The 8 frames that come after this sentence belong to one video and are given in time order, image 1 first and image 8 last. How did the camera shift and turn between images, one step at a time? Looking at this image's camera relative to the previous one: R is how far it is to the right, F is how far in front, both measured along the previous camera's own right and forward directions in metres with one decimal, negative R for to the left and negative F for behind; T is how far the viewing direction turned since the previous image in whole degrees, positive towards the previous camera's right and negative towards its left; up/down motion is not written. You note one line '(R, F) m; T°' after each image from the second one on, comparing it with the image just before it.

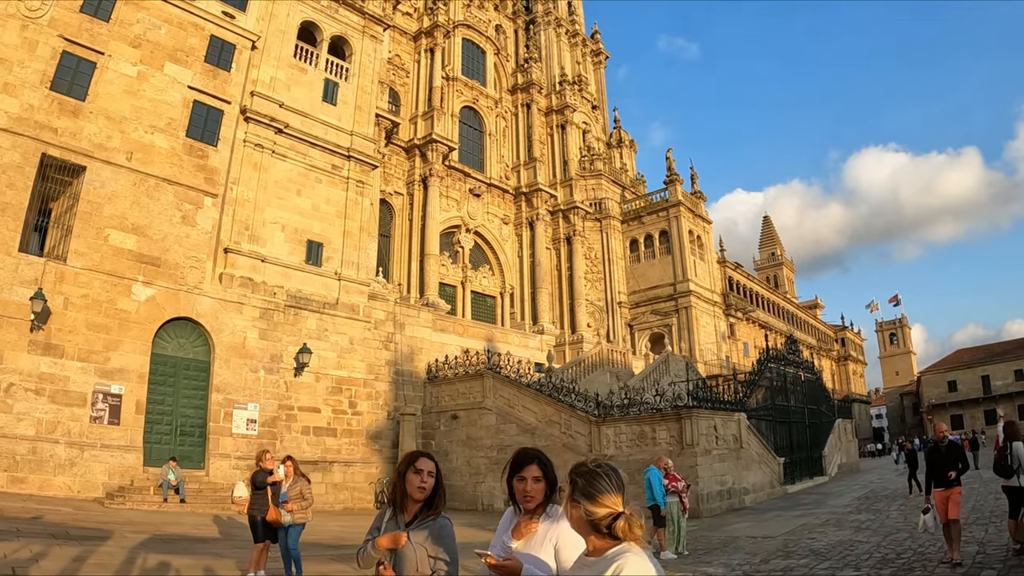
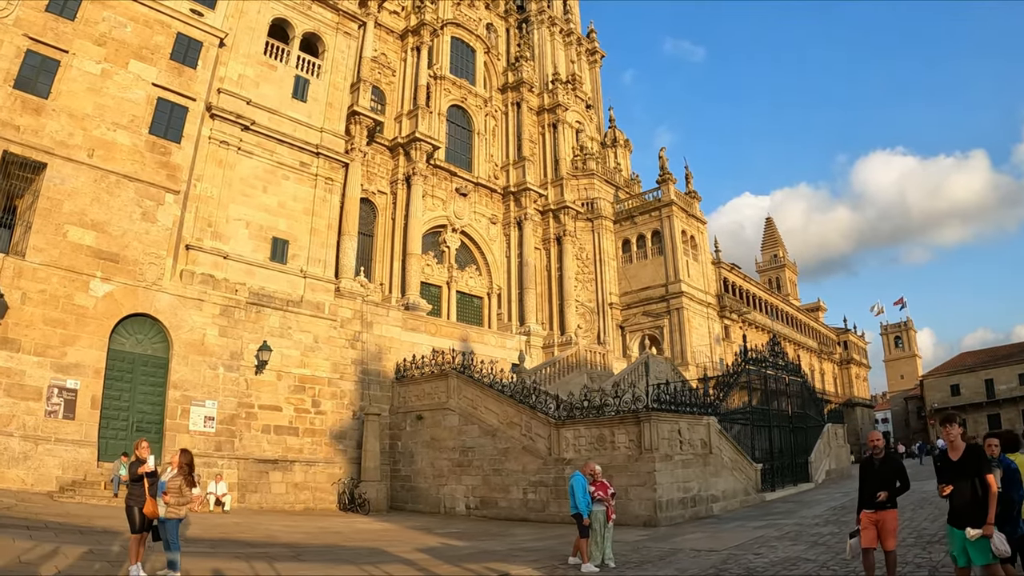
(+1.4, +0.3) m; -1°
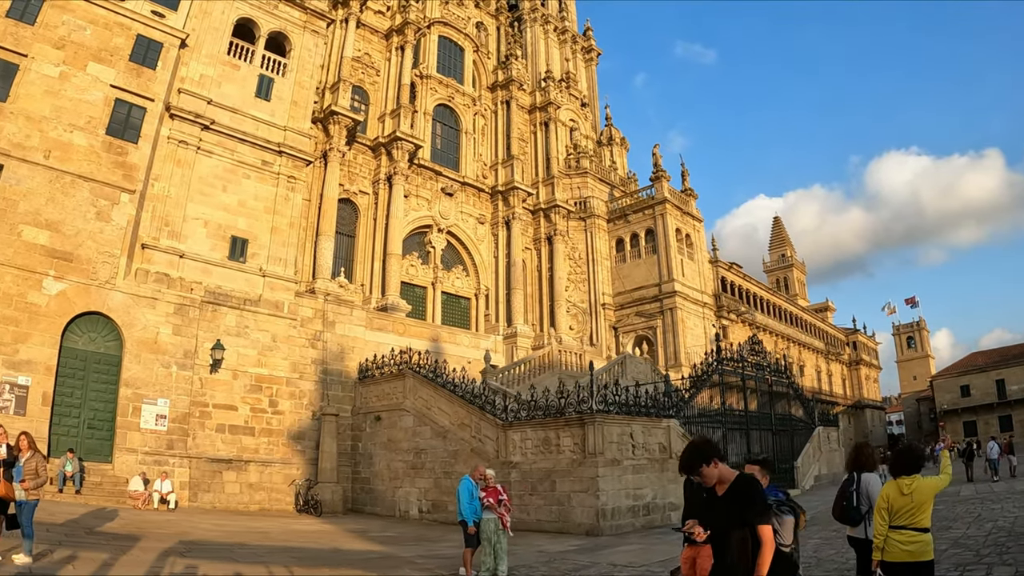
(+1.9, +0.4) m; -2°
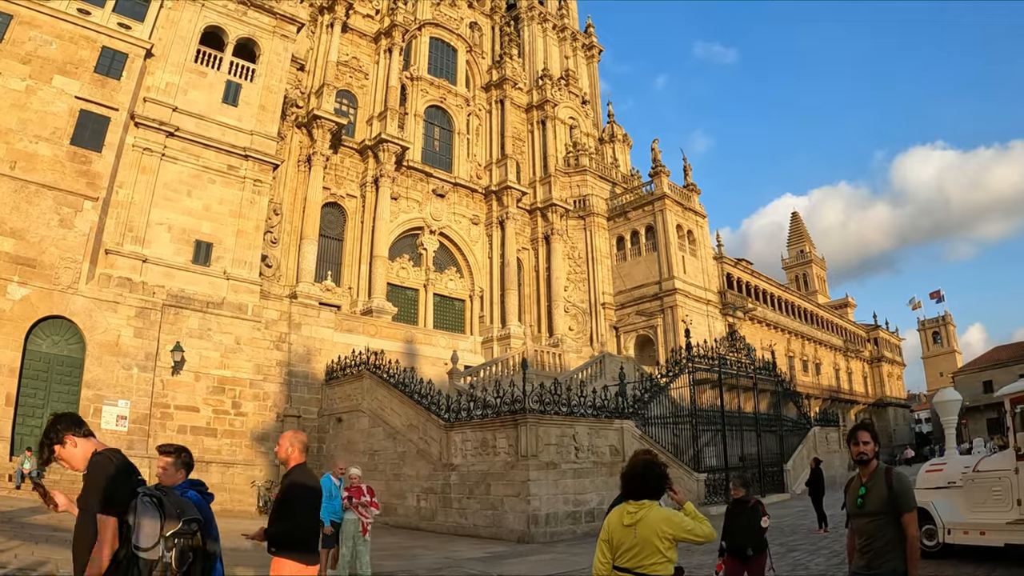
(+2.3, +0.4) m; -4°
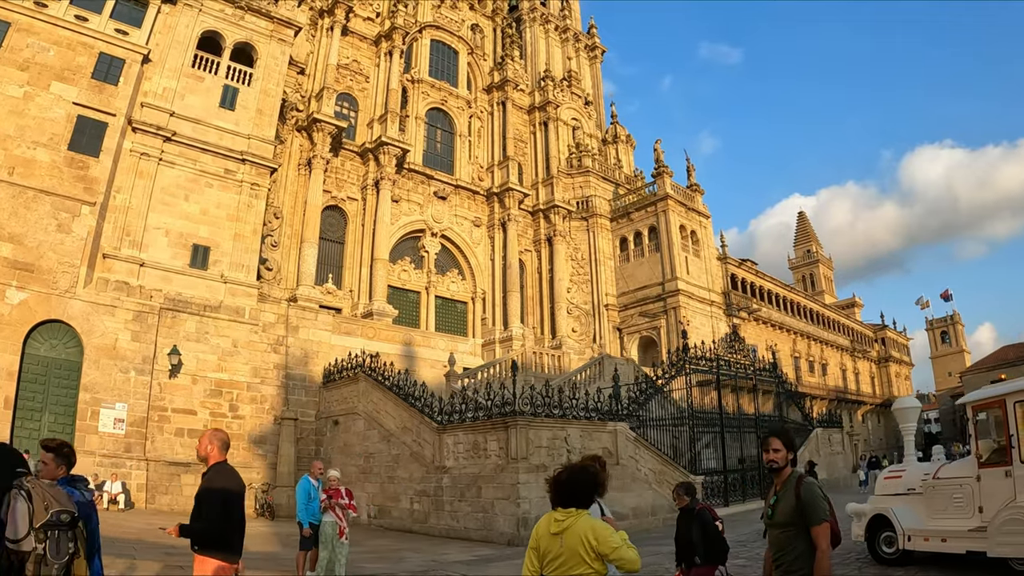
(+0.4, +0.1) m; -1°
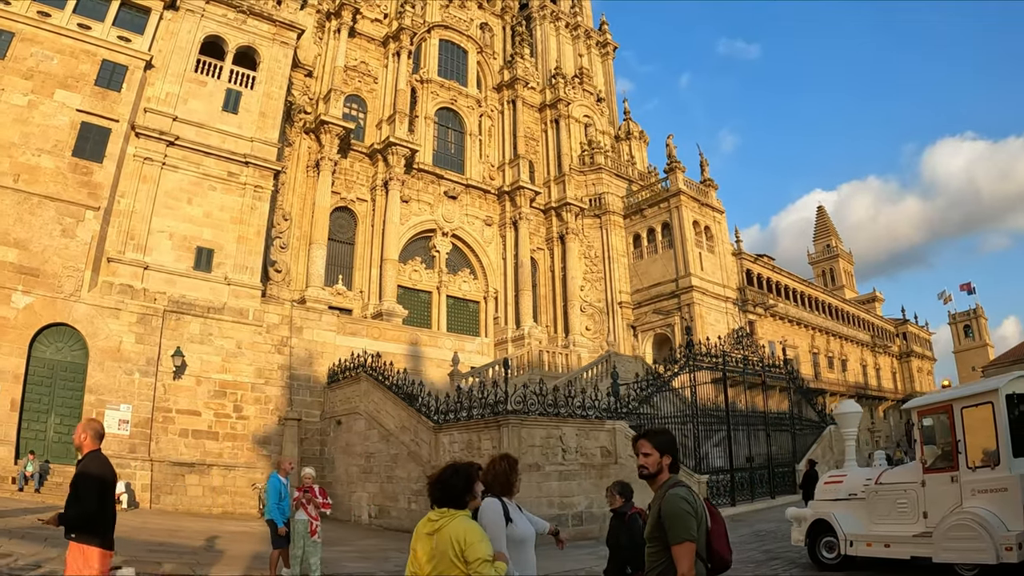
(+0.7, +0.2) m; -2°
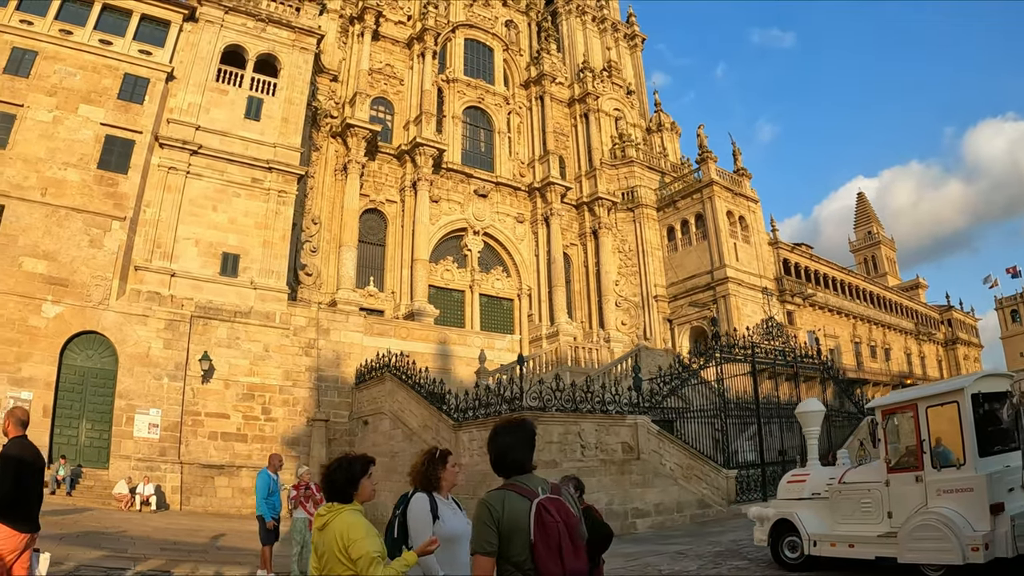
(+0.8, +0.5) m; -5°
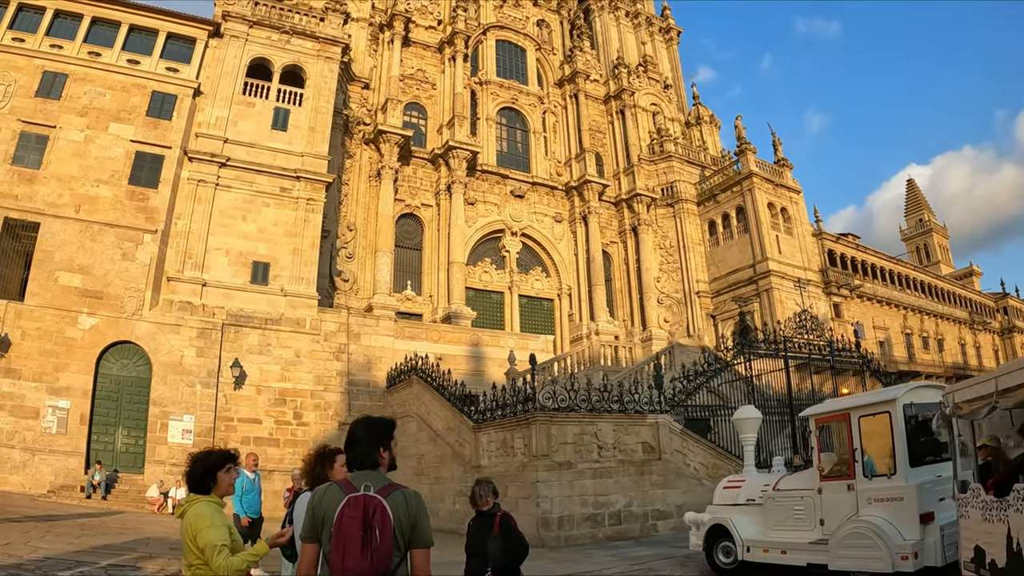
(+1.0, +0.5) m; -6°
